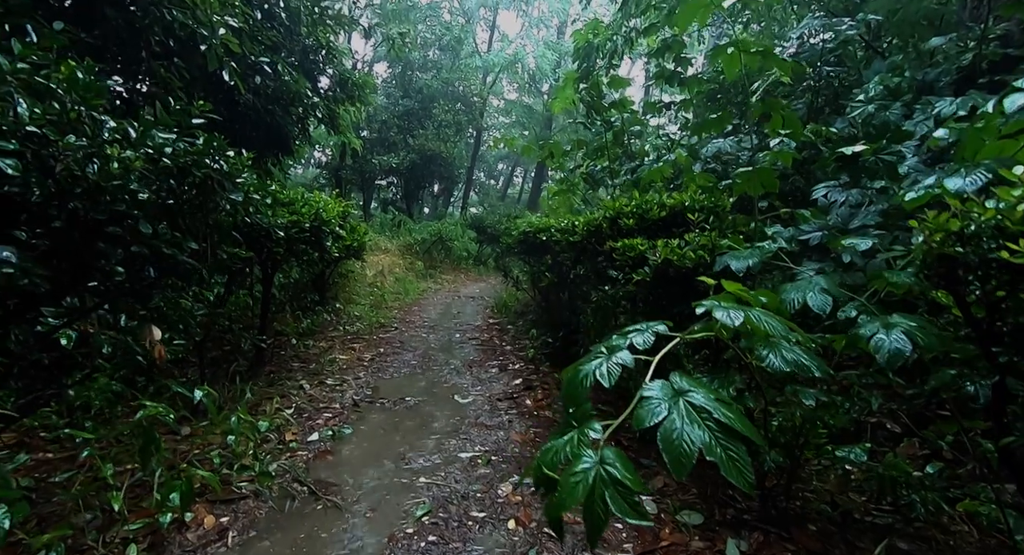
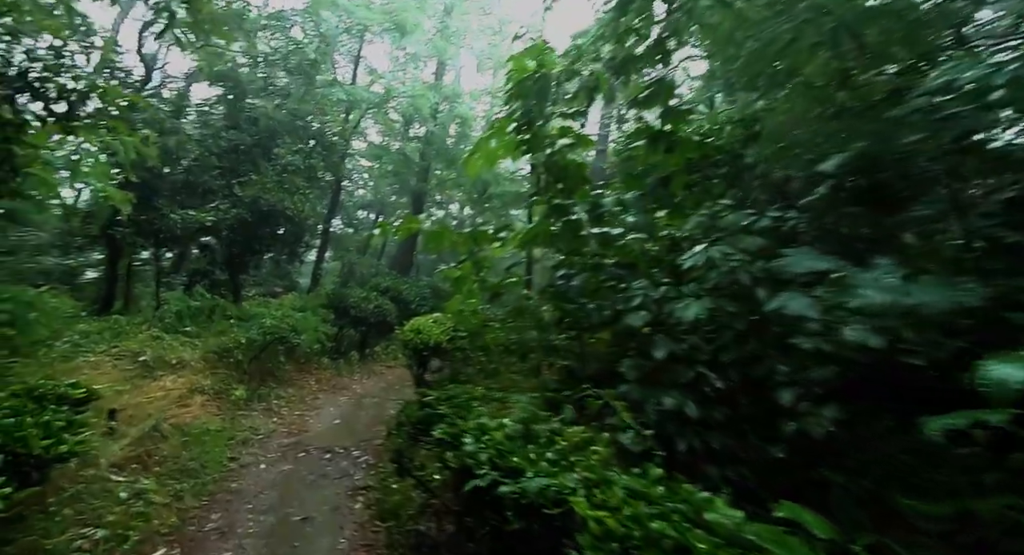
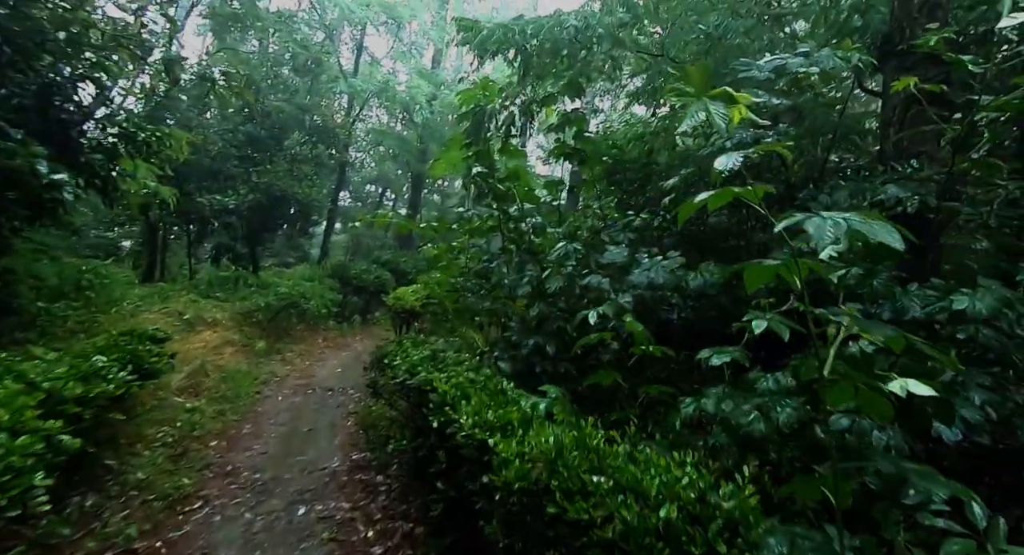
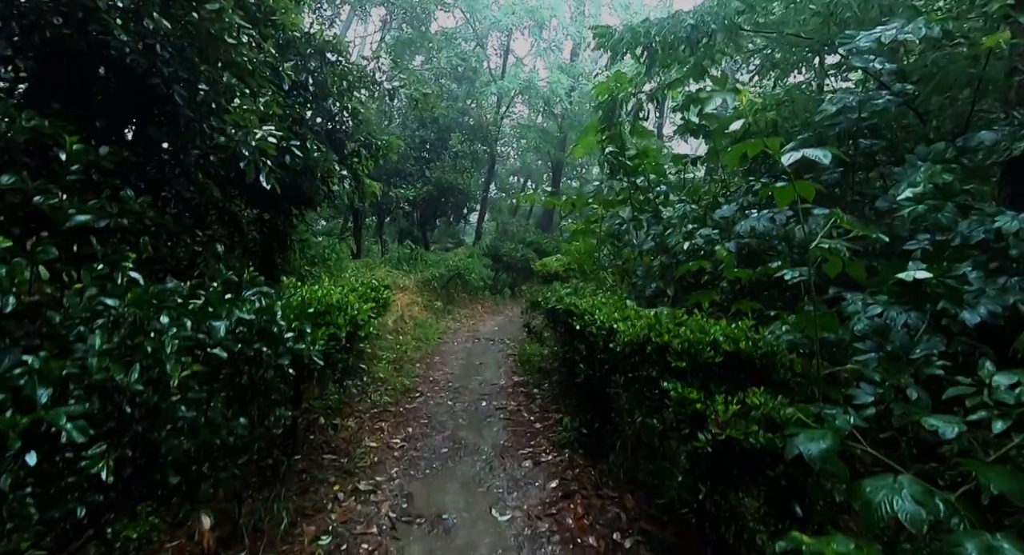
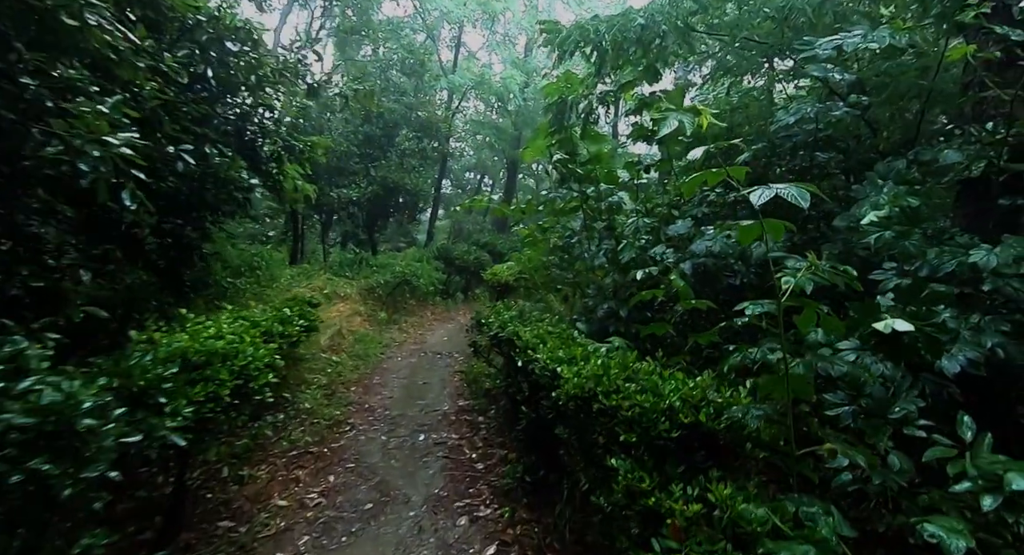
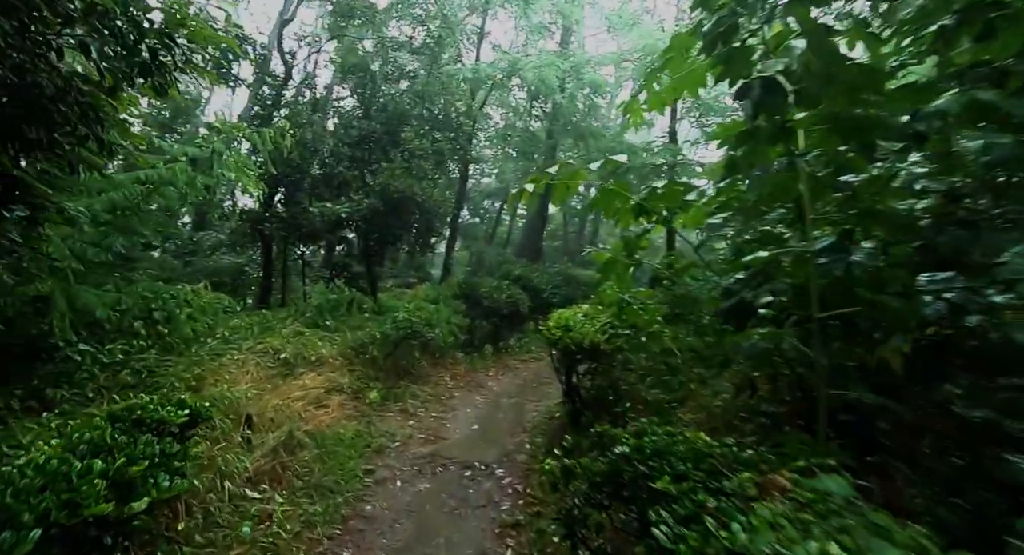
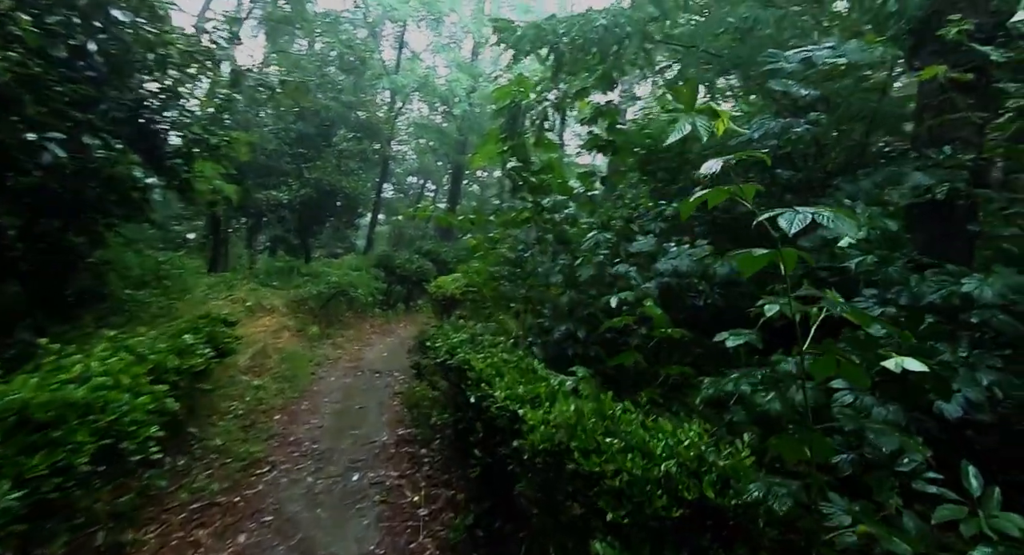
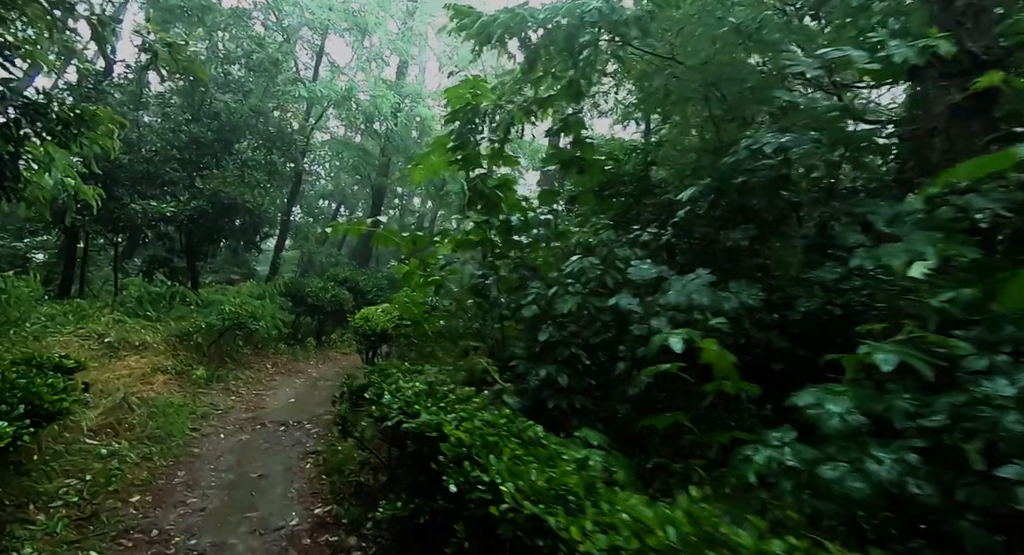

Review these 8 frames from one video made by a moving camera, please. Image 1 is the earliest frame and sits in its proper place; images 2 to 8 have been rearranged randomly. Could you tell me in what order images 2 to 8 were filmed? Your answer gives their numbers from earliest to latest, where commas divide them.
4, 5, 7, 3, 8, 2, 6
